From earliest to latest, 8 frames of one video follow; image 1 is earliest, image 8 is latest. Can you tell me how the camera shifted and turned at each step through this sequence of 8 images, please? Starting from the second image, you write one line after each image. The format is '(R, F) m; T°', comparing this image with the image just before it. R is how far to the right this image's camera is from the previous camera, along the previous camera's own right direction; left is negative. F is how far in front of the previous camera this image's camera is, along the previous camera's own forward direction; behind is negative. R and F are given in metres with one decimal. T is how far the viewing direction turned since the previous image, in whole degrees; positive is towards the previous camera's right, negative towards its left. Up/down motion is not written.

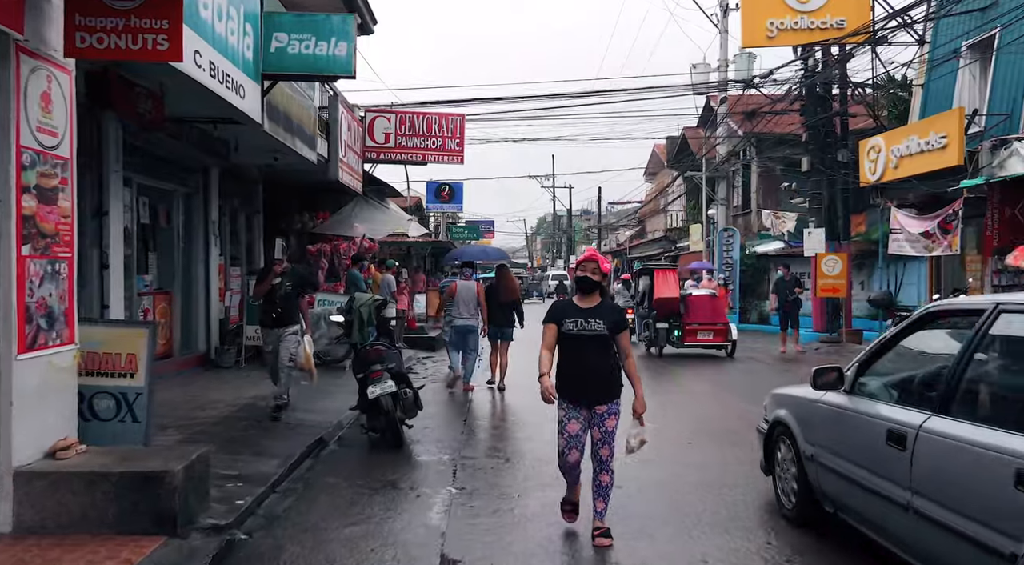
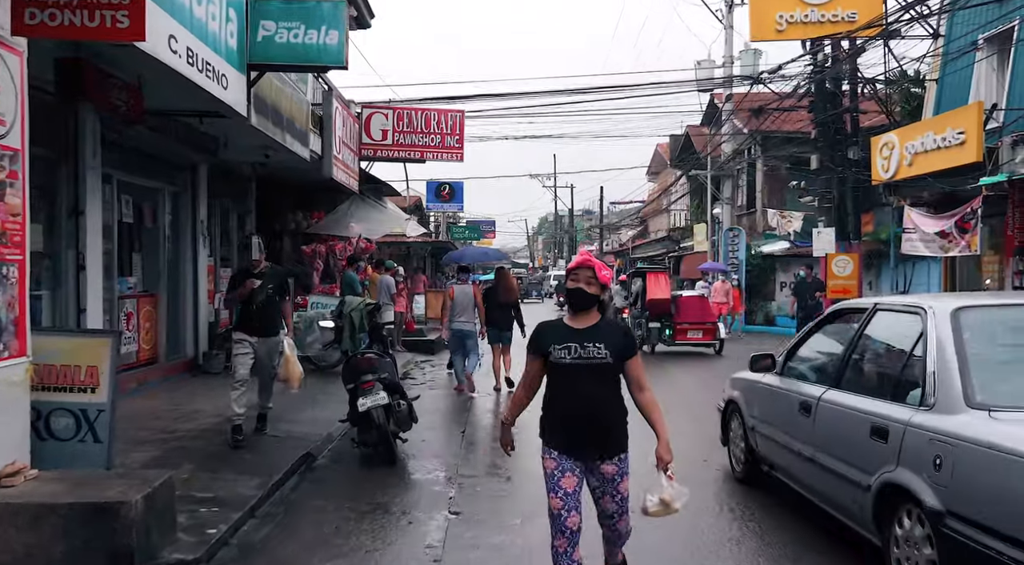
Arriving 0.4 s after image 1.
(0.0, +0.5) m; 0°
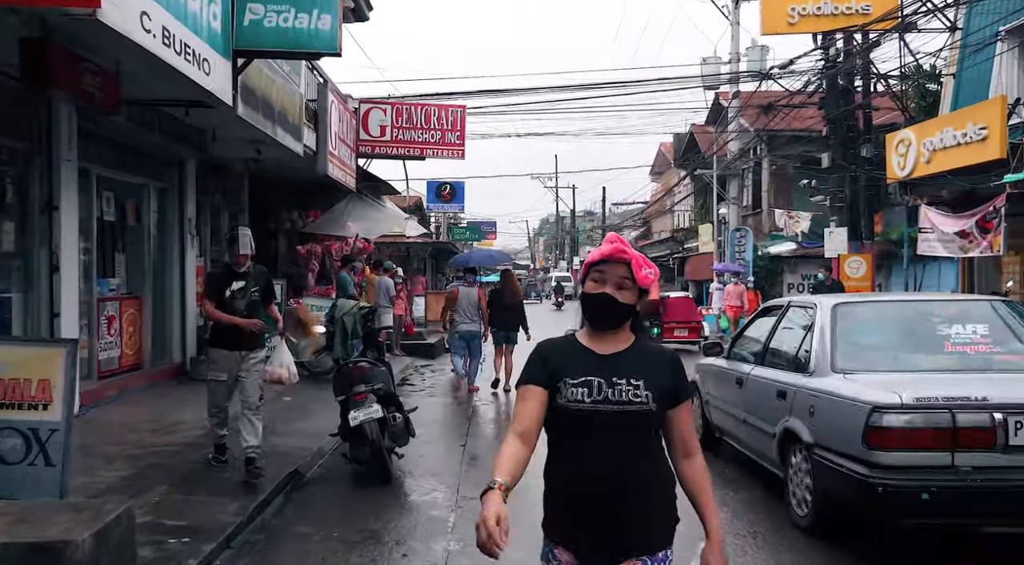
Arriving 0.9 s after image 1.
(0.0, +0.5) m; 0°
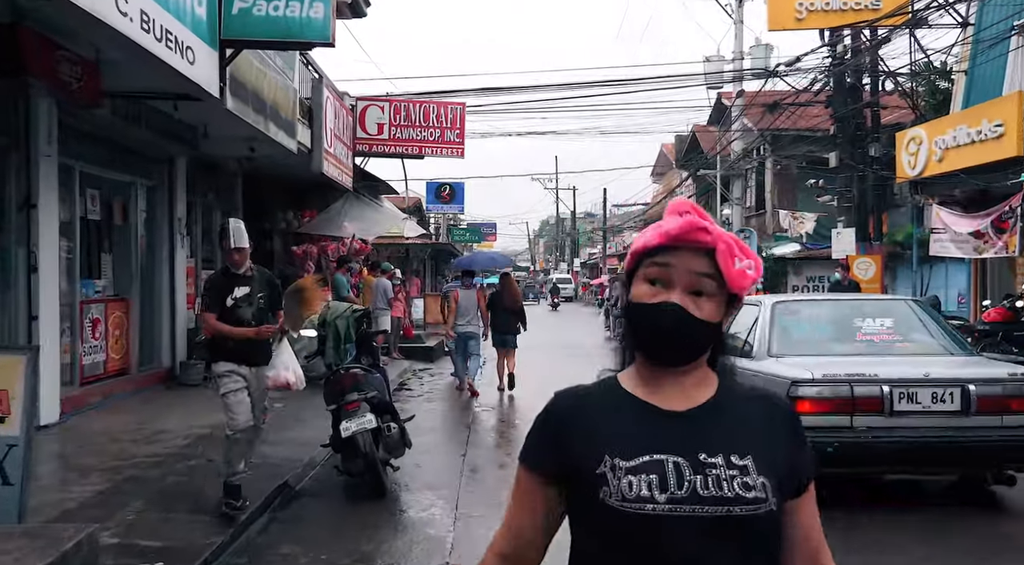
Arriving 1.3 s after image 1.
(0.0, +0.4) m; 0°
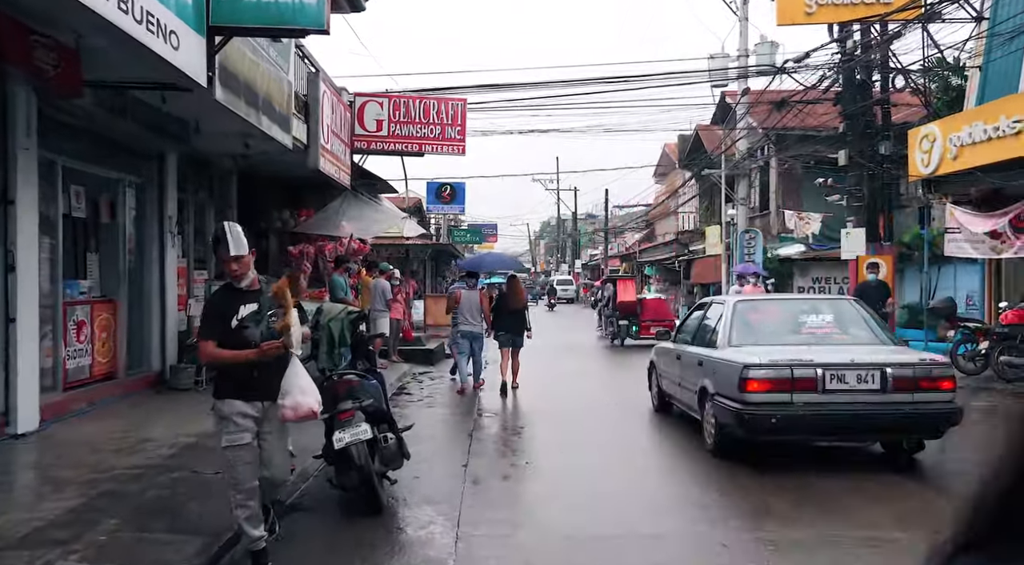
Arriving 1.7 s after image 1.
(0.0, +0.4) m; 0°
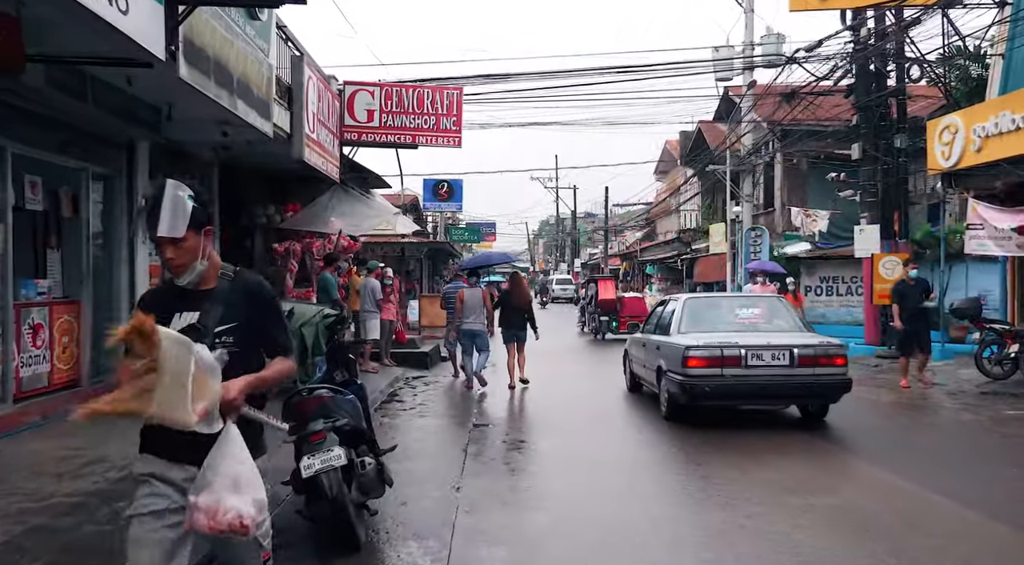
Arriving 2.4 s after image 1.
(0.0, +0.7) m; 0°
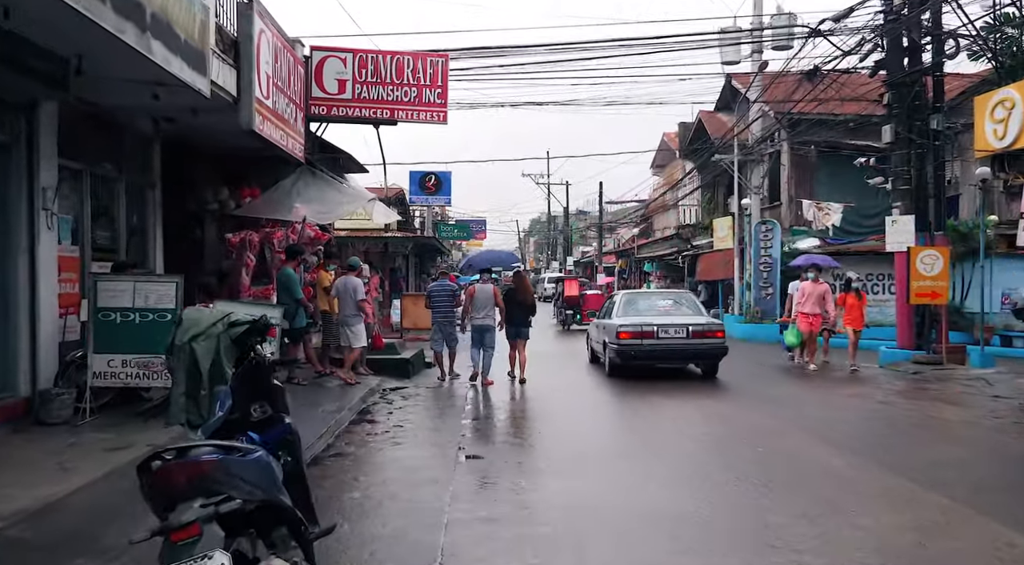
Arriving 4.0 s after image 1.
(0.0, +1.7) m; +1°
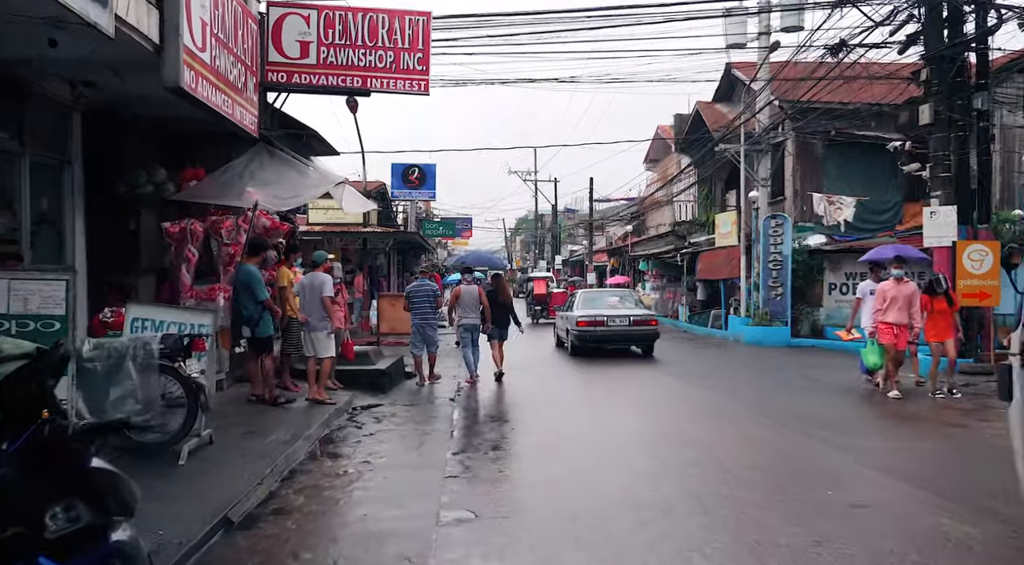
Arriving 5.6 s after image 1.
(-0.1, +1.7) m; +1°
